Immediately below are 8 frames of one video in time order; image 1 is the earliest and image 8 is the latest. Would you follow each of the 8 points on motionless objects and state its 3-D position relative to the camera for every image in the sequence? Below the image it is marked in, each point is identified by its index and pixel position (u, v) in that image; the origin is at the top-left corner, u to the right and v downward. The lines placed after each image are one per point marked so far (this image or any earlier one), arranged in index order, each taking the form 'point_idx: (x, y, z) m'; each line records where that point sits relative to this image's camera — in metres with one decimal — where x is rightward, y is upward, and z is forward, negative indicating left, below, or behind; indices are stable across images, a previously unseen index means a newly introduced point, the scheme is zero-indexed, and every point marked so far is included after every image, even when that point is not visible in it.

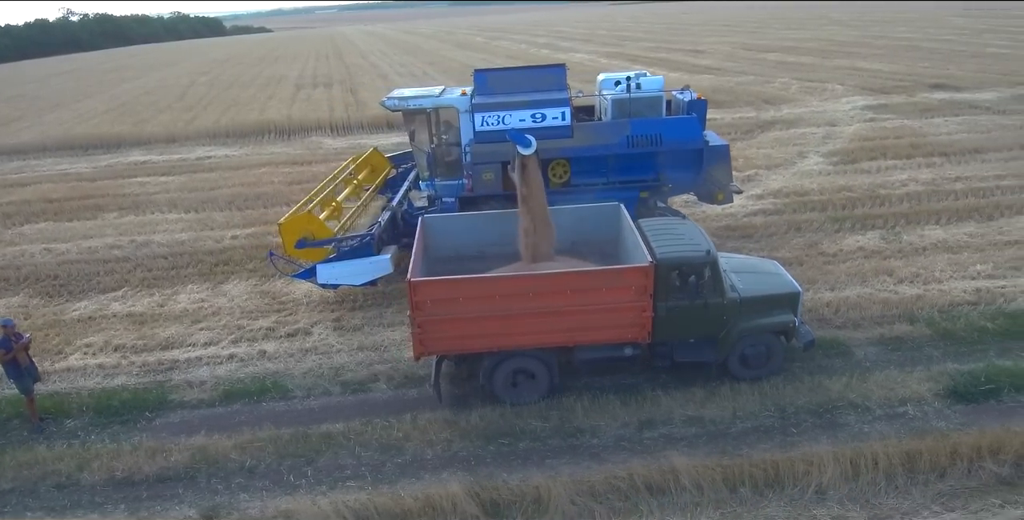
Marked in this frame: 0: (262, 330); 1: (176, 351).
0: (-3.4, -1.0, +9.1) m
1: (-4.4, -1.2, +8.9) m
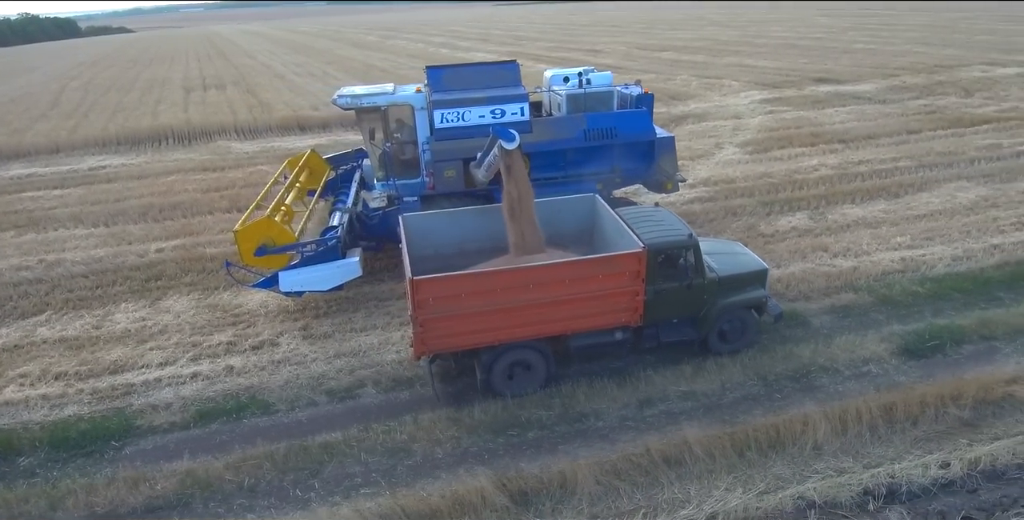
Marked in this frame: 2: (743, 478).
0: (-3.7, -1.1, +8.6) m
1: (-4.7, -1.4, +8.2) m
2: (+2.0, -1.9, +5.8) m
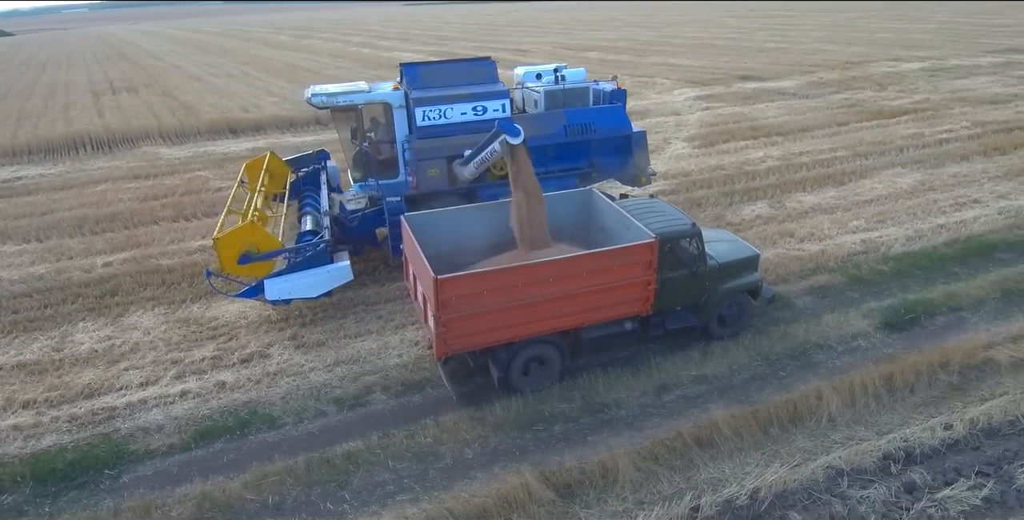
0: (-3.7, -1.2, +8.2) m
1: (-4.6, -1.6, +7.6) m
2: (+2.4, -1.8, +6.1) m
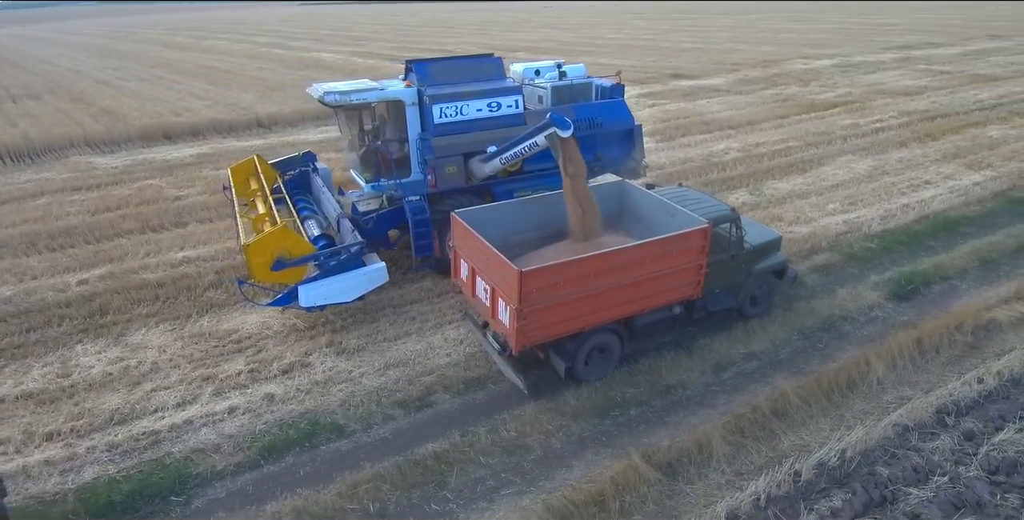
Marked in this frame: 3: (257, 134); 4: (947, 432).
0: (-3.1, -1.3, +7.8) m
1: (-3.9, -1.7, +7.1) m
2: (+3.2, -1.6, +6.6) m
3: (-7.2, +3.6, +19.1) m
4: (+4.1, -1.6, +6.3) m
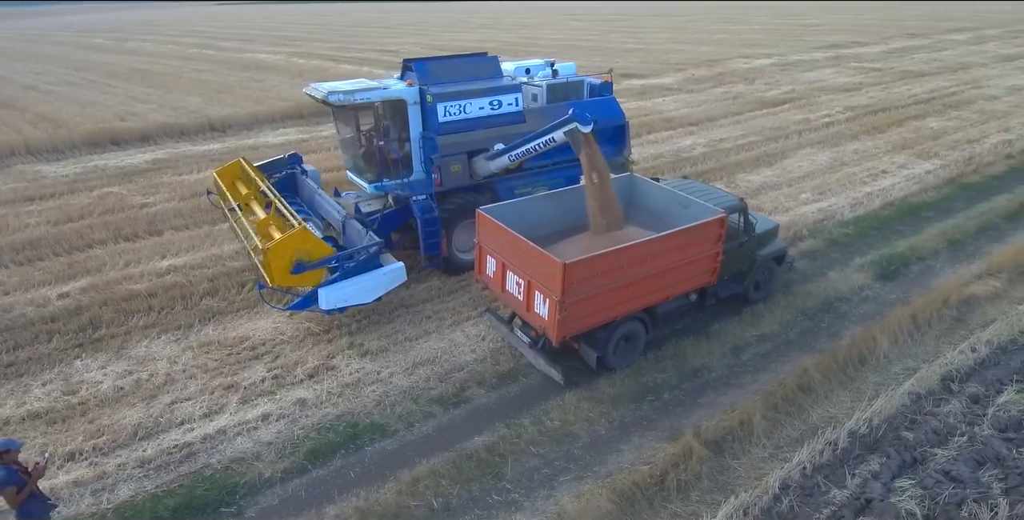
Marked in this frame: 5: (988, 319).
0: (-2.8, -1.4, +7.6) m
1: (-3.5, -1.8, +6.8) m
2: (+3.7, -1.4, +7.1) m
3: (-8.2, +3.4, +18.4) m
4: (+4.6, -1.4, +6.9) m
5: (+5.8, -0.7, +8.2) m
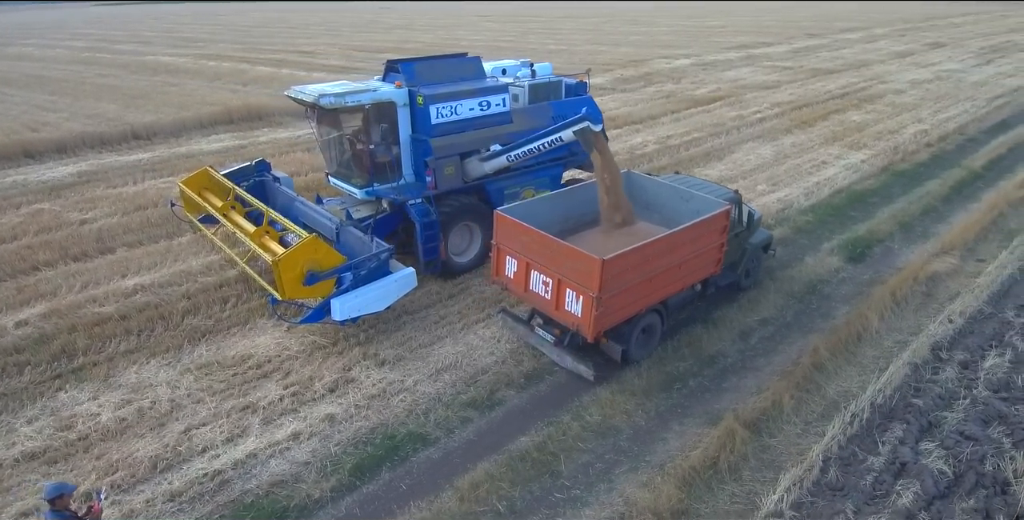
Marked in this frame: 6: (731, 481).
0: (-2.4, -1.5, +7.2) m
1: (-3.0, -1.9, +6.4) m
2: (+4.0, -1.2, +7.6) m
3: (-9.6, +2.9, +17.2) m
4: (+4.9, -1.2, +7.6) m
5: (+5.9, -0.4, +9.0) m
6: (+2.0, -2.0, +6.1) m
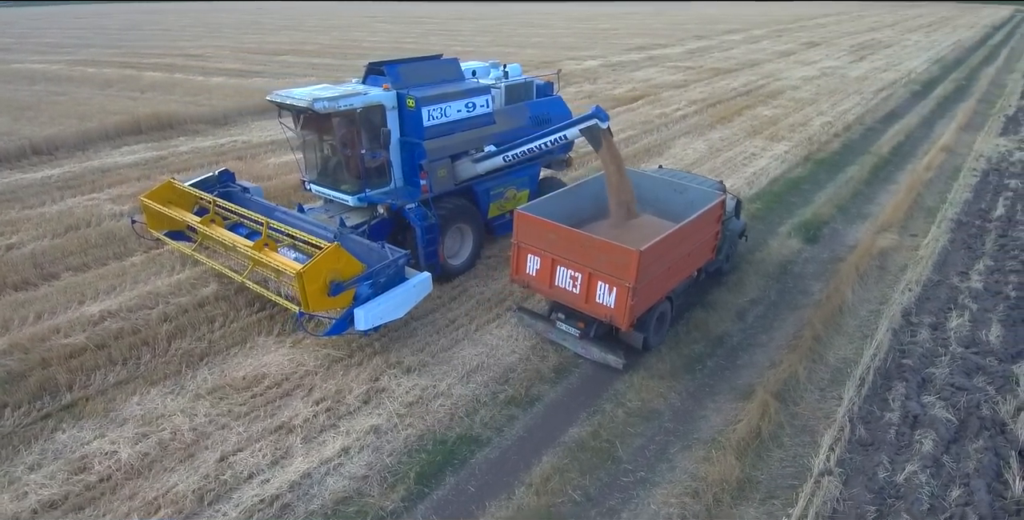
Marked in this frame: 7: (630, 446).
0: (-2.0, -1.6, +6.9) m
1: (-2.4, -2.1, +6.0) m
2: (+4.2, -0.9, +8.4) m
3: (-10.9, +2.3, +15.6) m
4: (+5.2, -0.8, +8.5) m
5: (+5.9, -0.1, +10.1) m
6: (+2.6, -1.8, +6.6) m
7: (+1.2, -1.8, +6.6) m
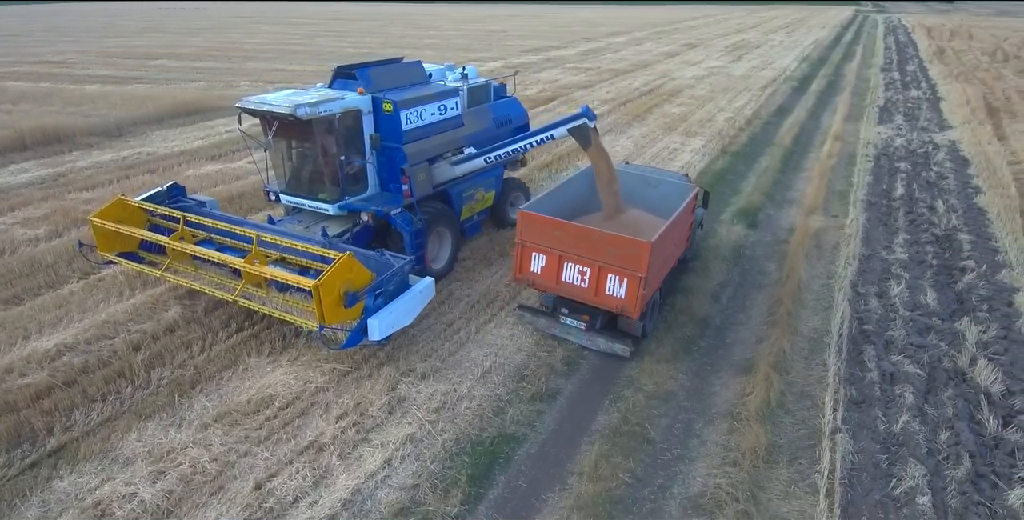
0: (-1.6, -1.7, +6.7) m
1: (-1.9, -2.2, +5.8) m
2: (+4.2, -0.7, +9.3) m
3: (-12.2, +1.5, +13.6) m
4: (+5.0, -0.5, +9.5) m
5: (+5.4, +0.3, +11.3) m
6: (+2.9, -1.7, +7.2) m
7: (+1.5, -1.7, +7.0) m
